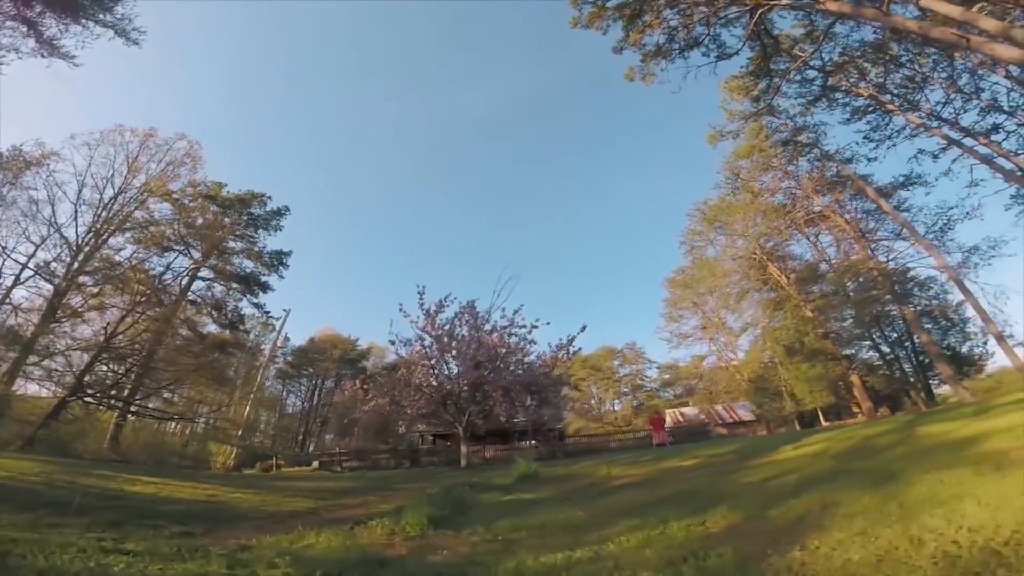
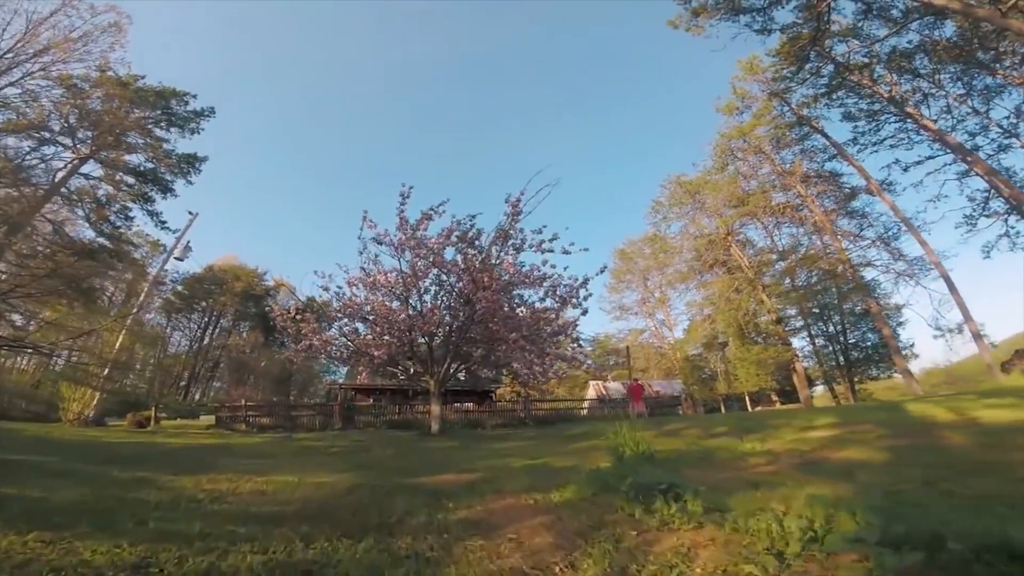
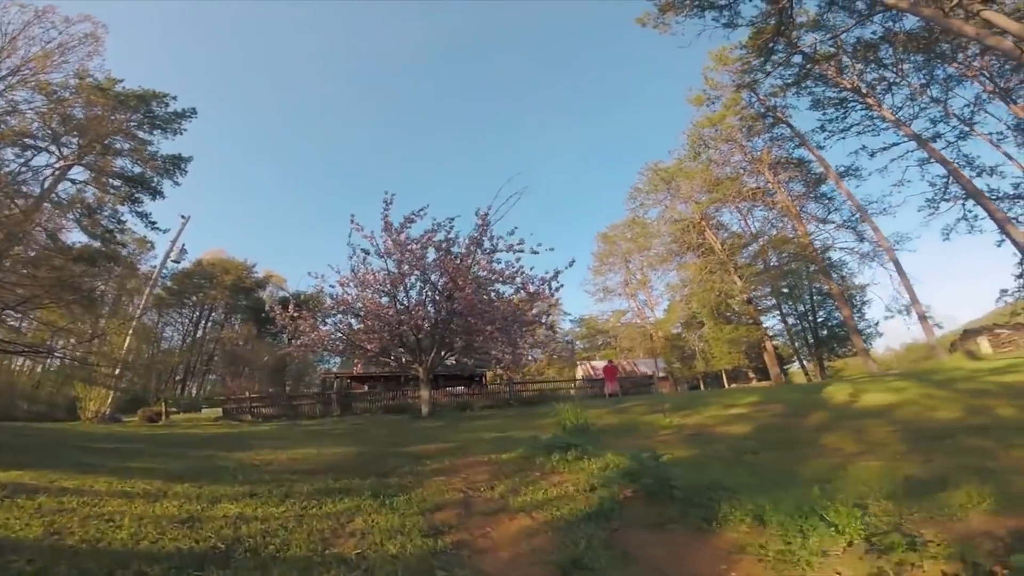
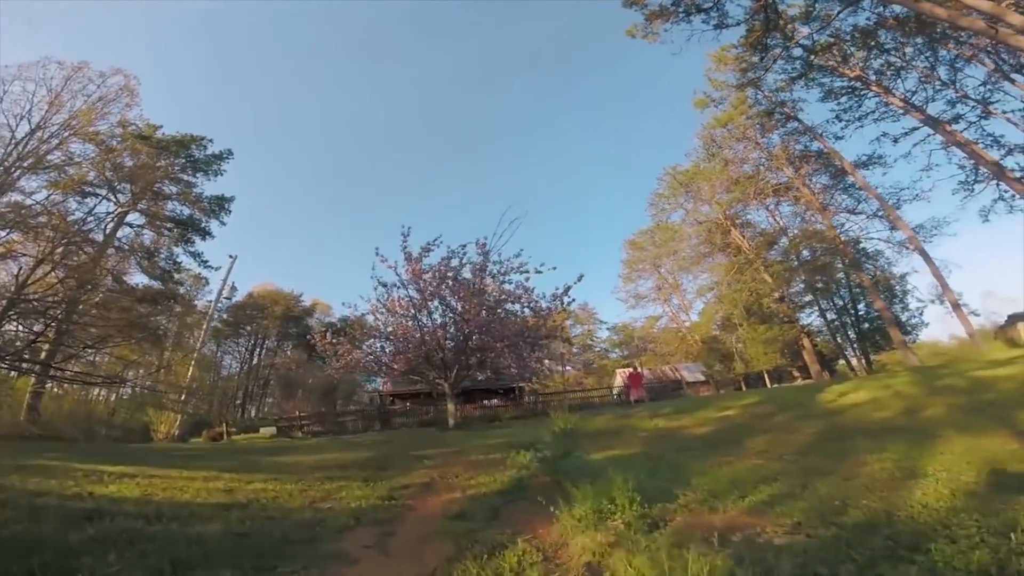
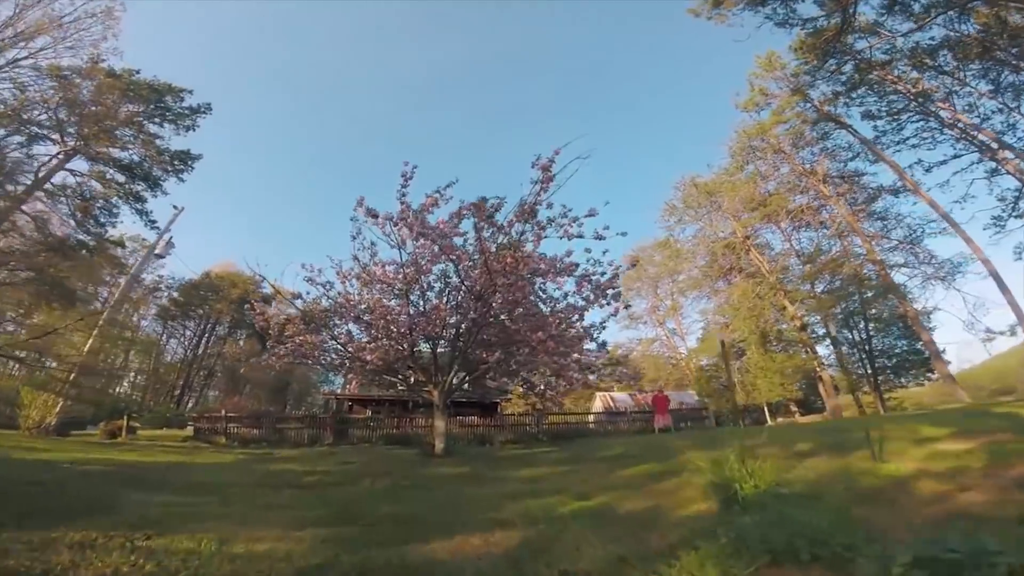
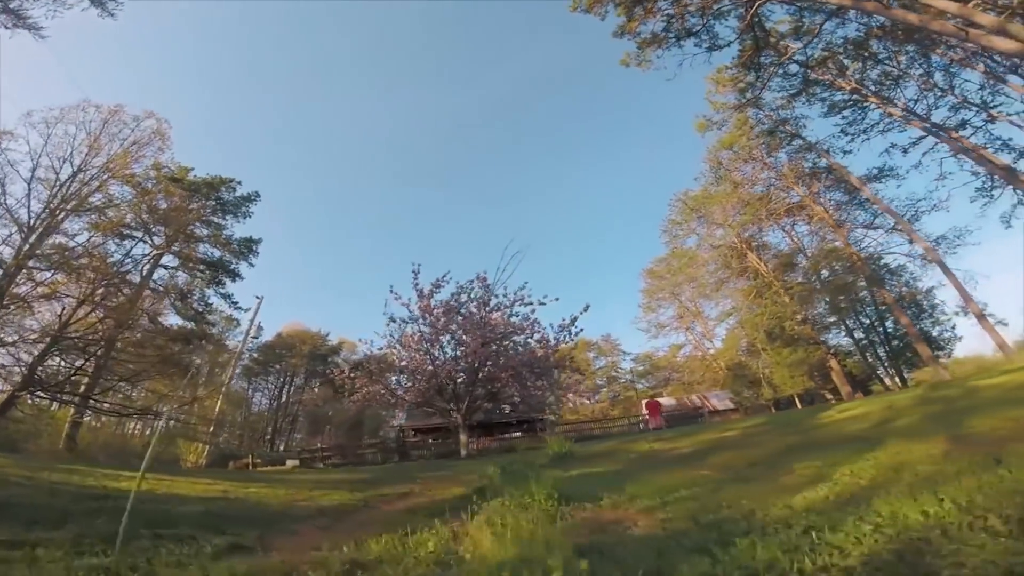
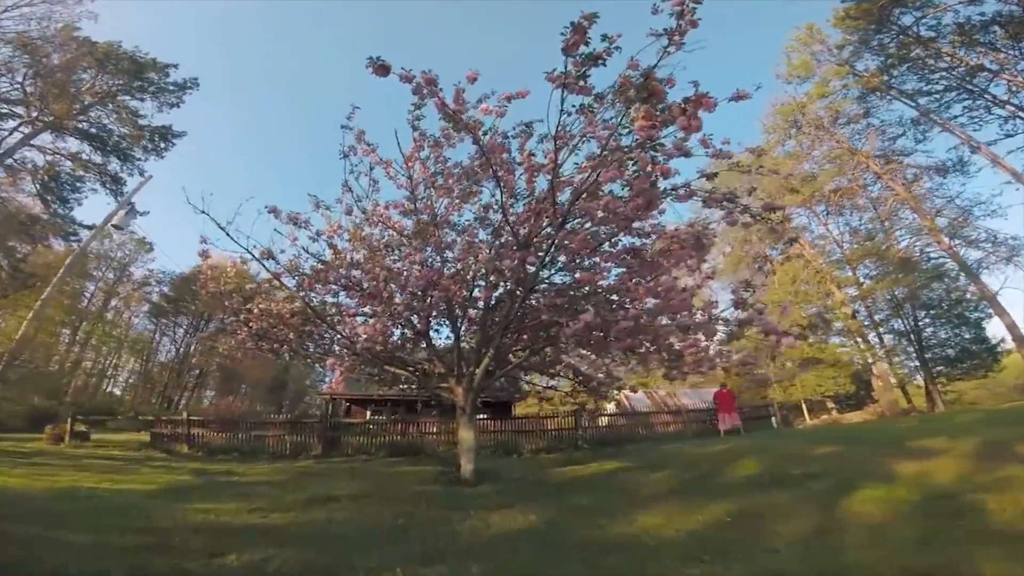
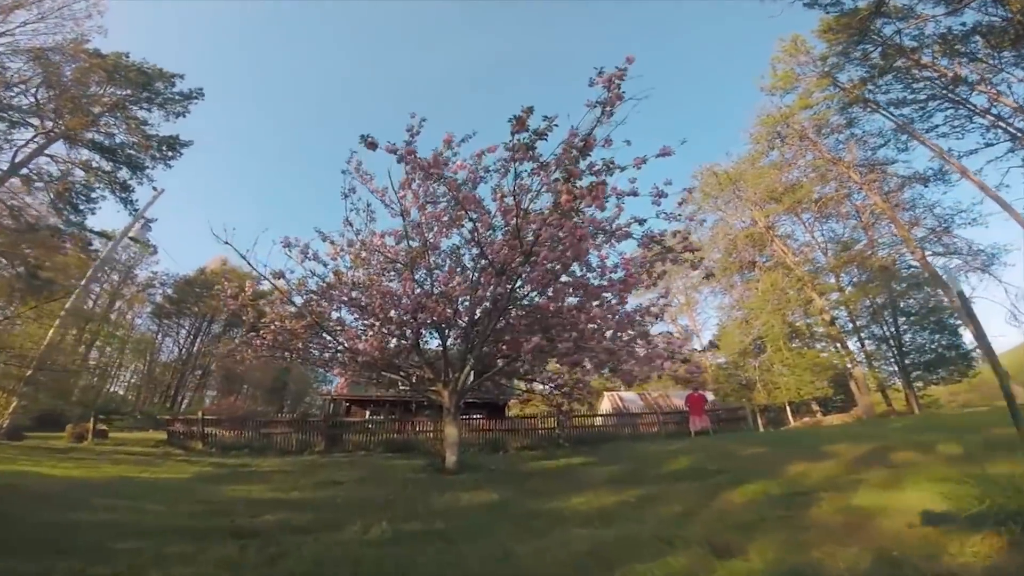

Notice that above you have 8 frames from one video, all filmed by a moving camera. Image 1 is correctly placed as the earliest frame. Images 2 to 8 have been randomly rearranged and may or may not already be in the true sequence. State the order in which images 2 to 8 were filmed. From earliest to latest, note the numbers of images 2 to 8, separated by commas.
6, 4, 3, 2, 5, 8, 7
